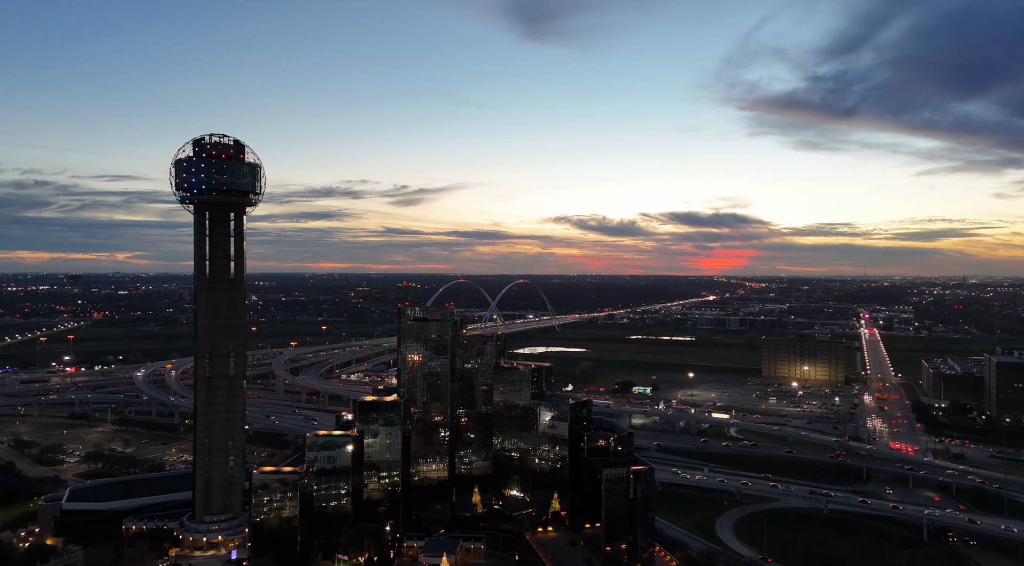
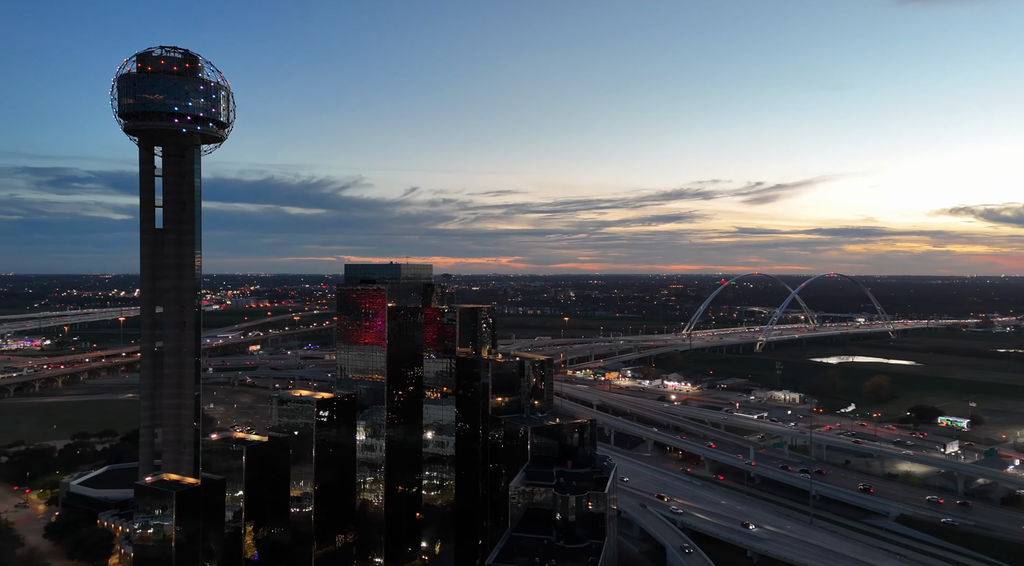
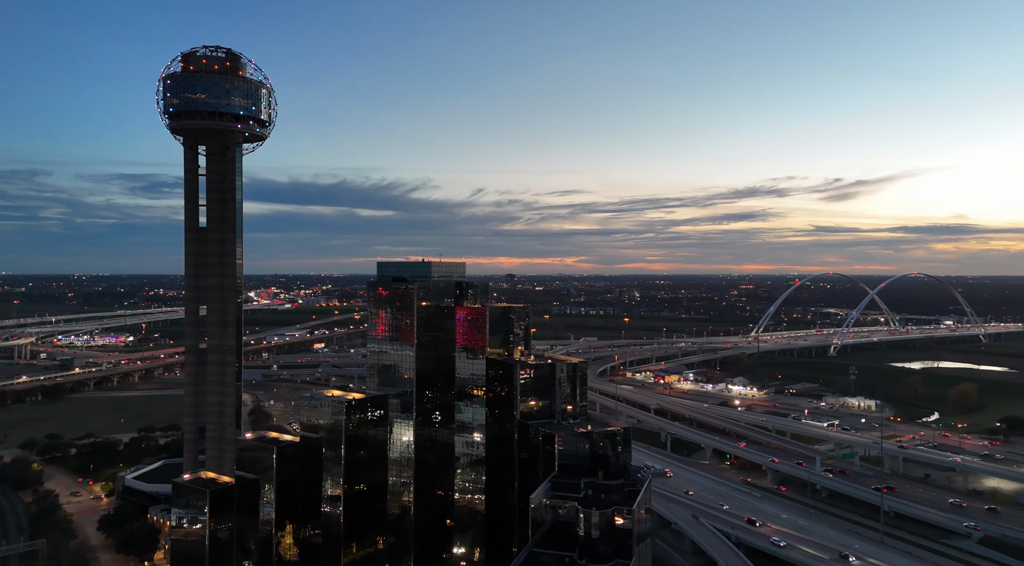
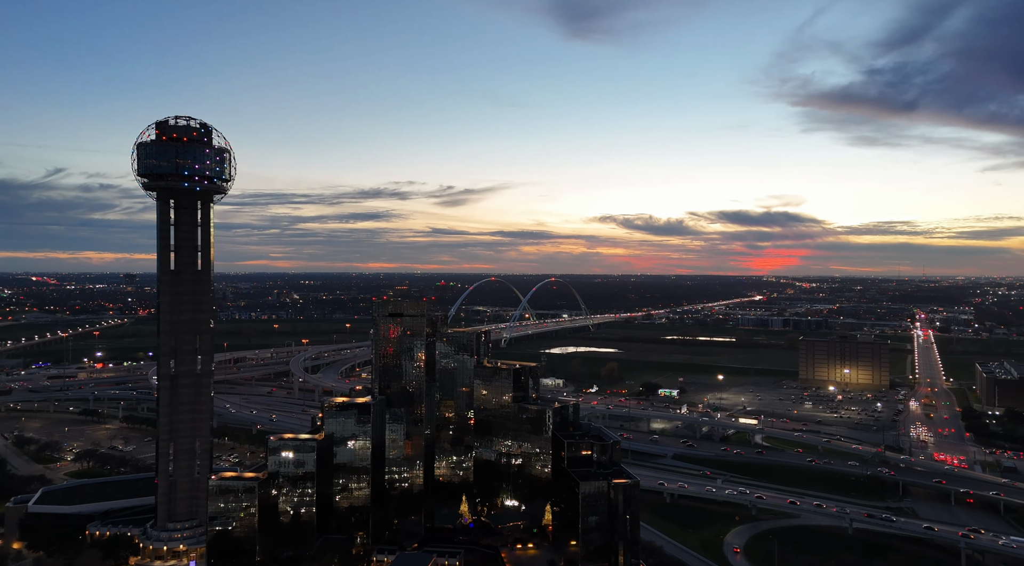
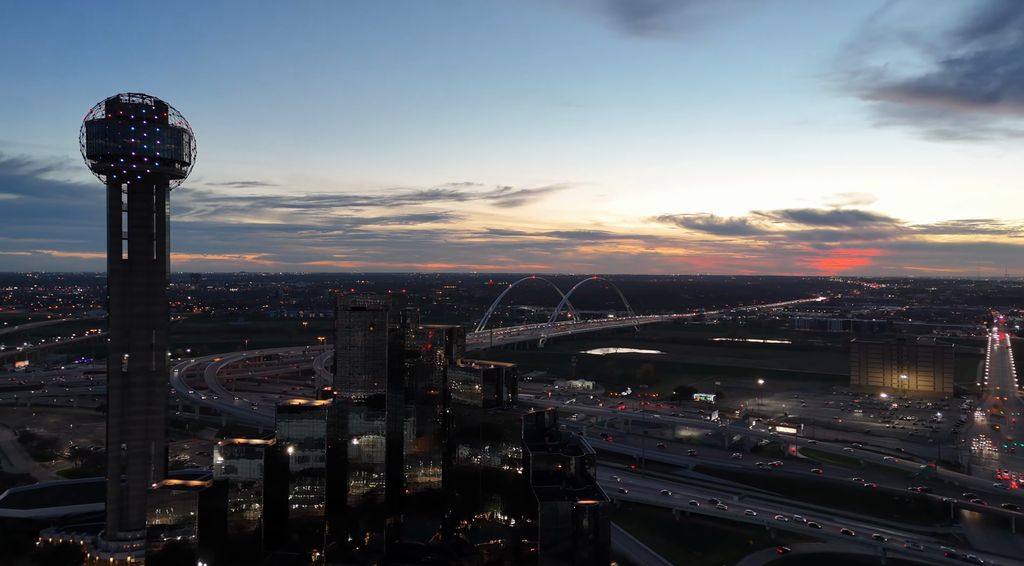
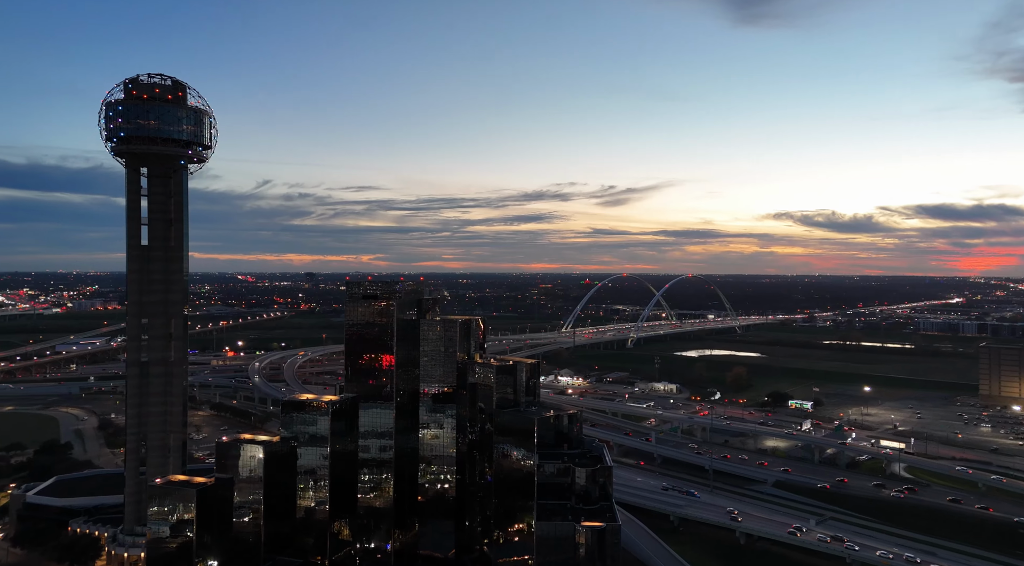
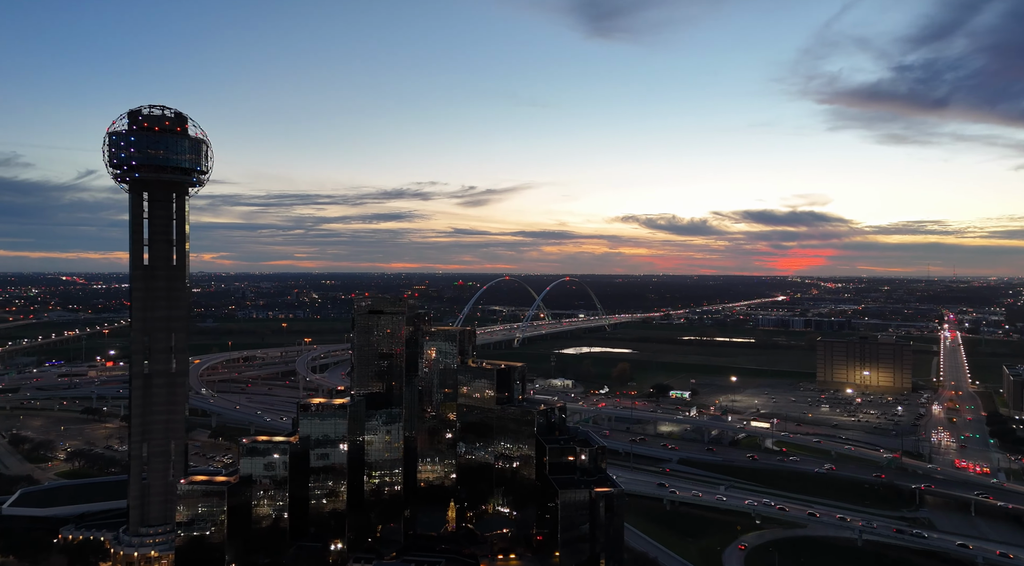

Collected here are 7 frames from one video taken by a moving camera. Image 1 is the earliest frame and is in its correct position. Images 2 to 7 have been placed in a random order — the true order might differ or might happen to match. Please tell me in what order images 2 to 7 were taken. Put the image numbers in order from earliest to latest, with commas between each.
4, 7, 5, 6, 2, 3
